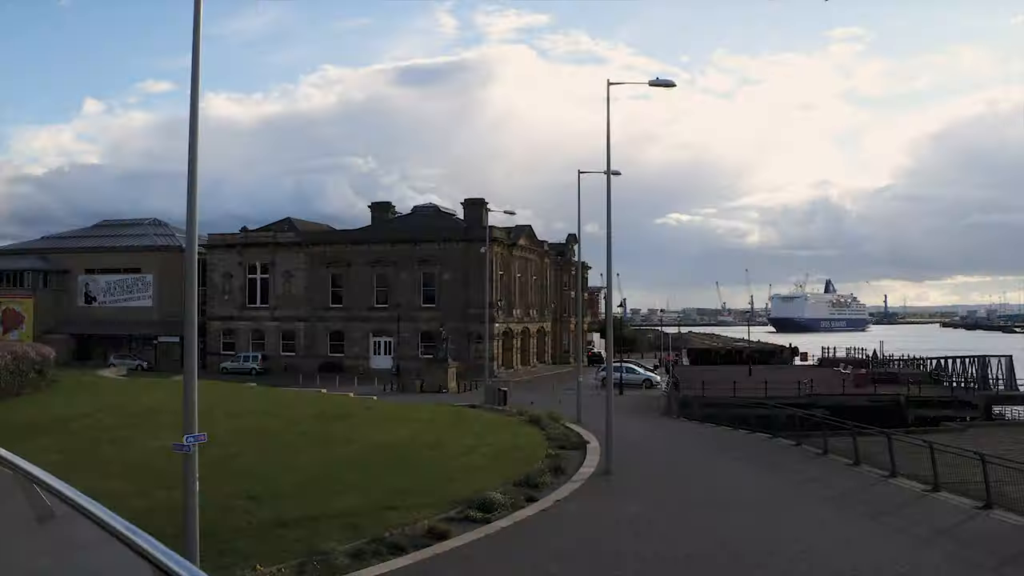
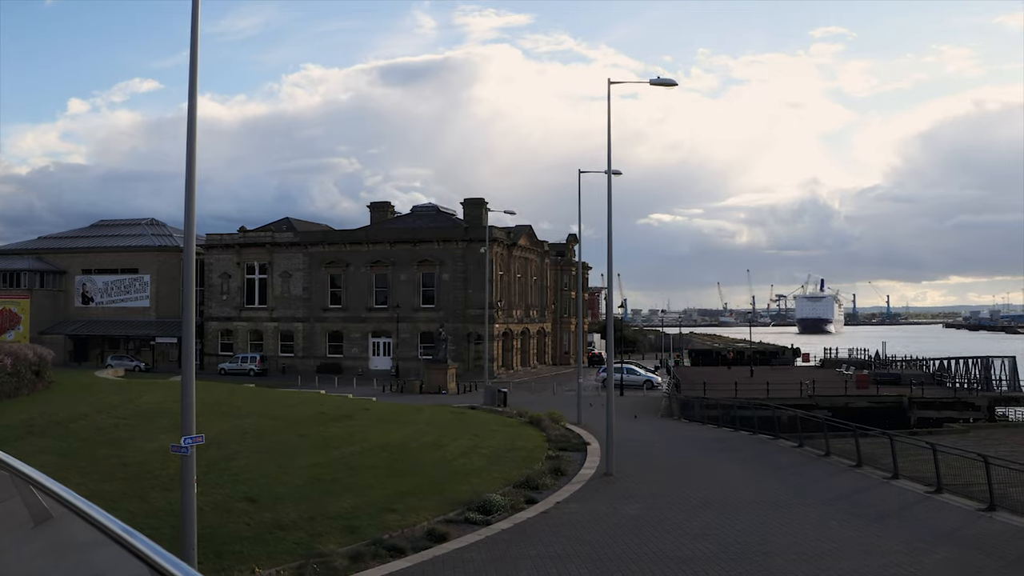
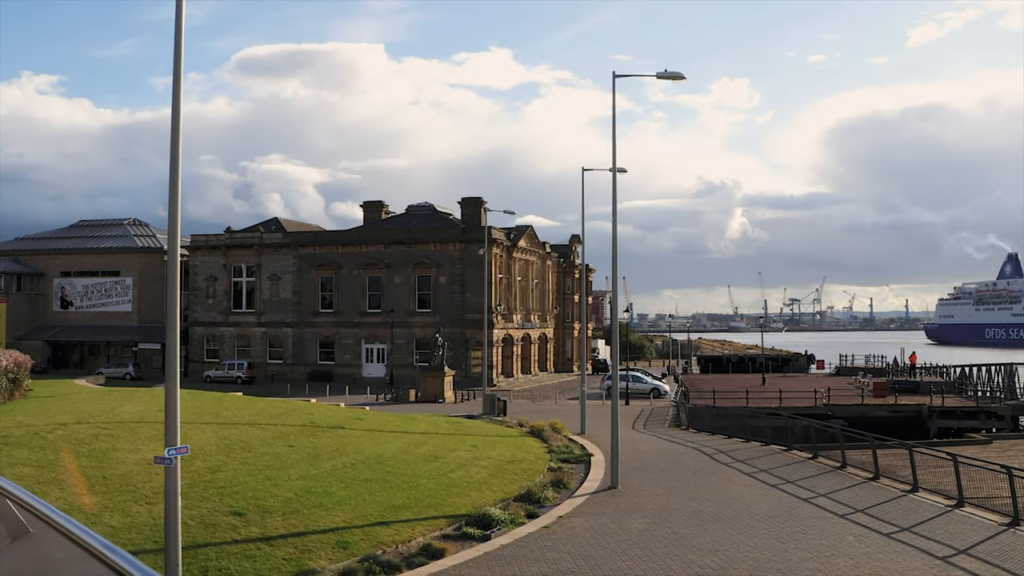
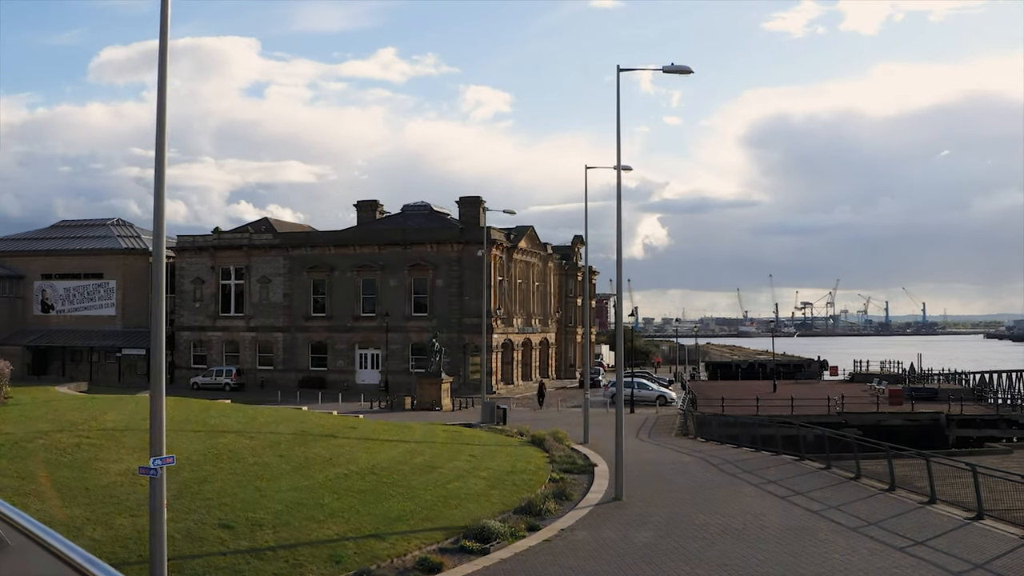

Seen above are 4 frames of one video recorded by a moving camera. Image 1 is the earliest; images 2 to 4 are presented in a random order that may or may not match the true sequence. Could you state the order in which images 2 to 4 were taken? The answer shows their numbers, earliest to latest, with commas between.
2, 3, 4
